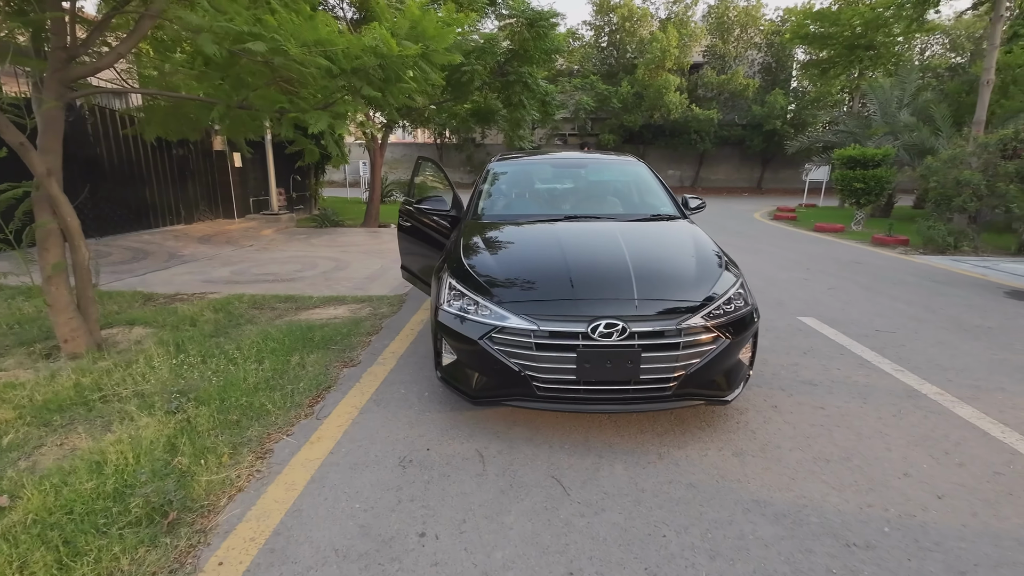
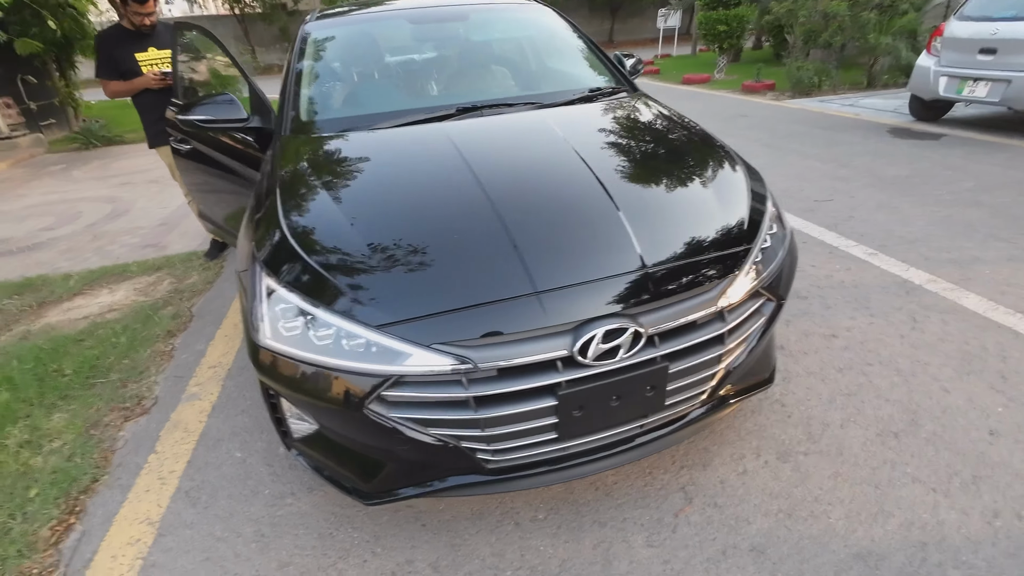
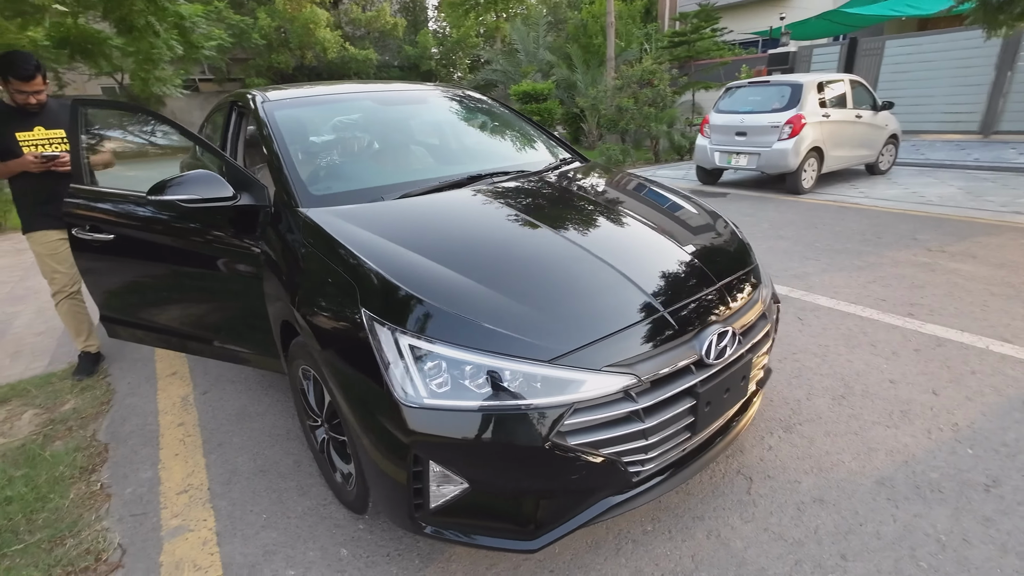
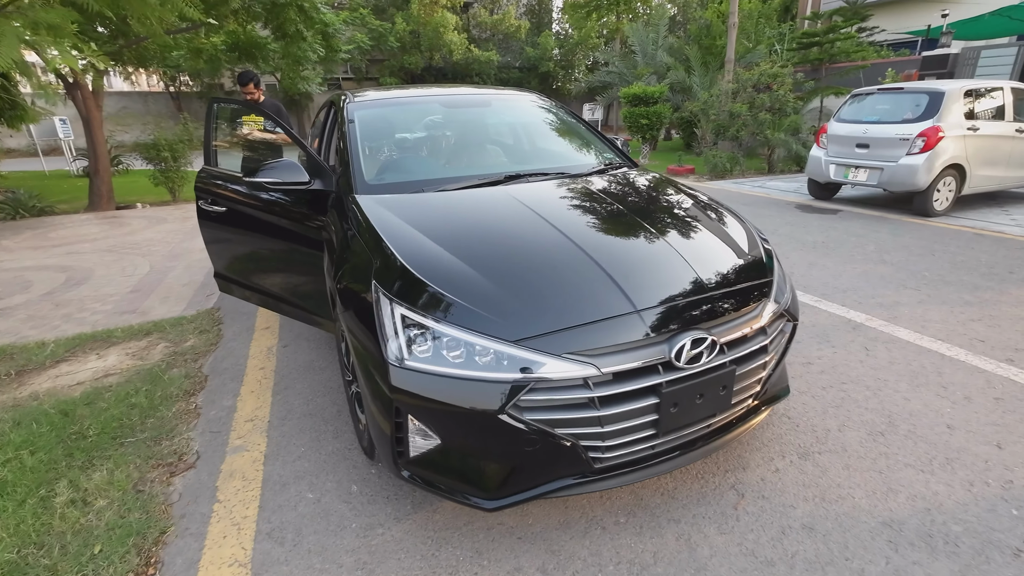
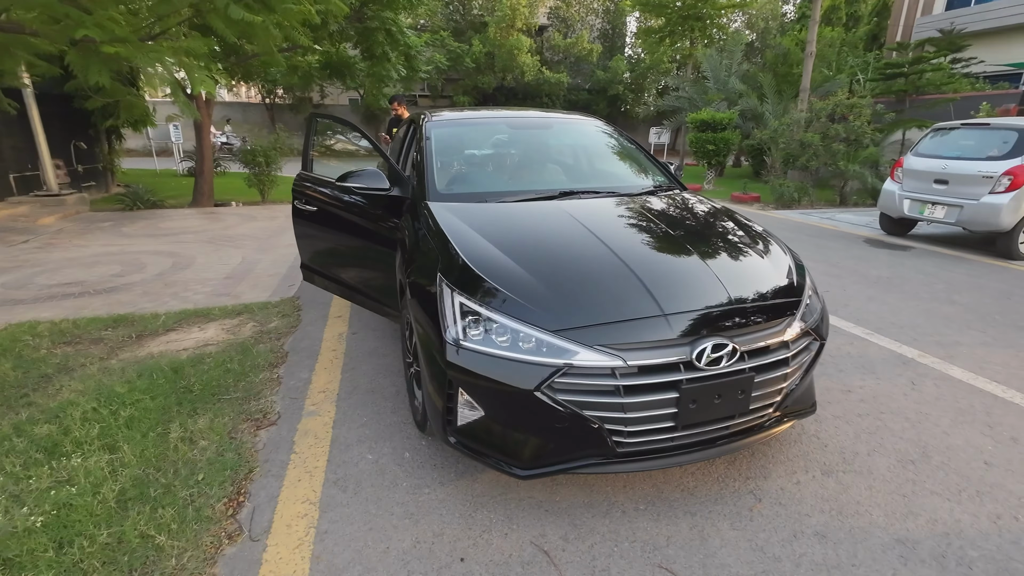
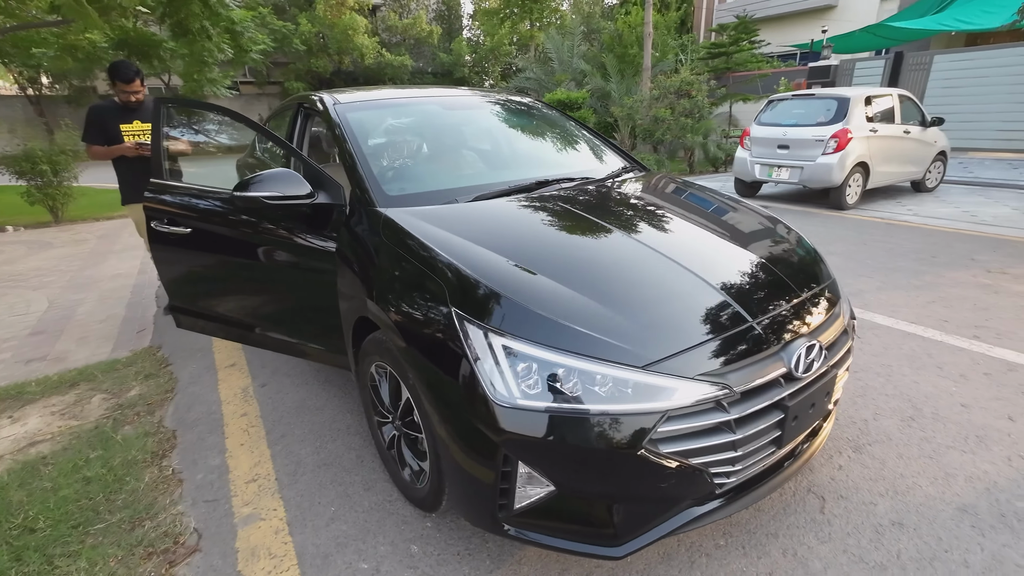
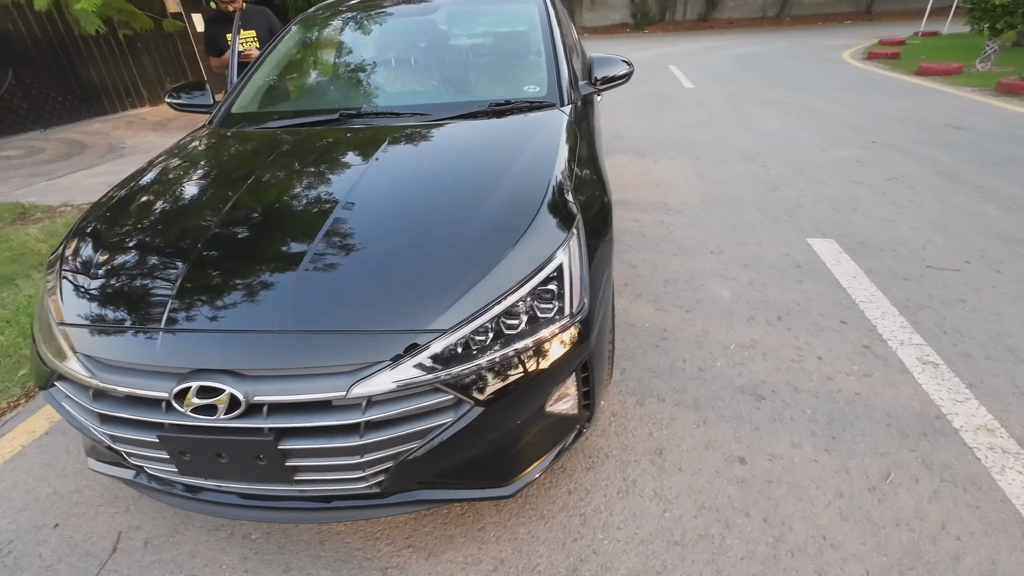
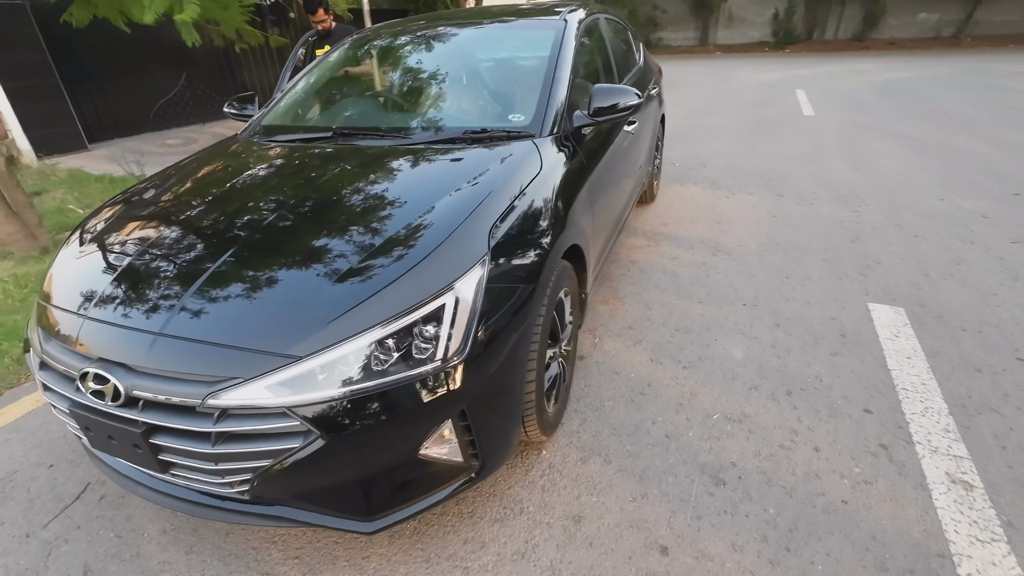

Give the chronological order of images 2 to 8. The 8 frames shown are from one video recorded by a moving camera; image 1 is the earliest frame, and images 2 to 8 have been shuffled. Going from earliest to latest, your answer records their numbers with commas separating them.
5, 4, 6, 3, 2, 7, 8
